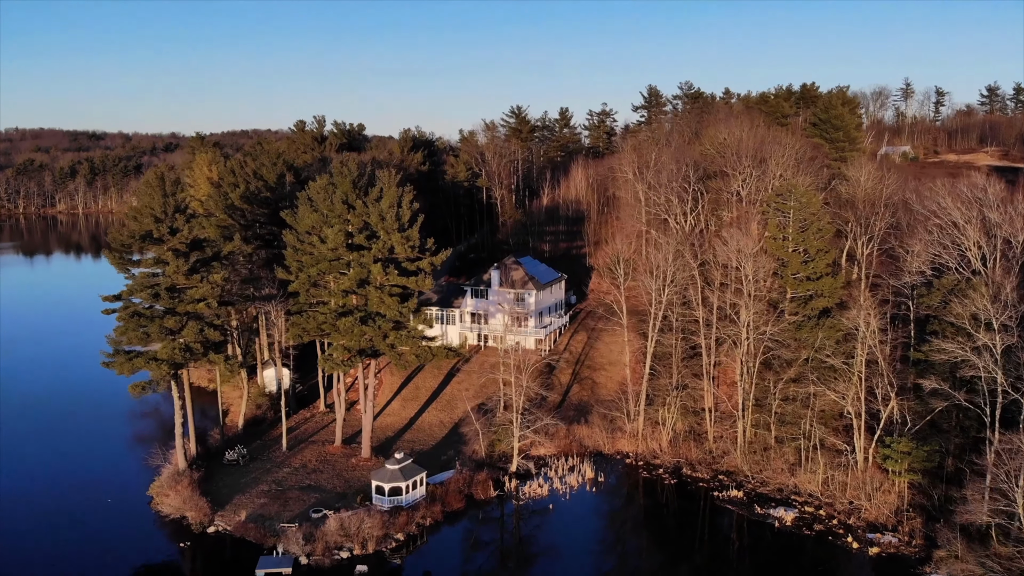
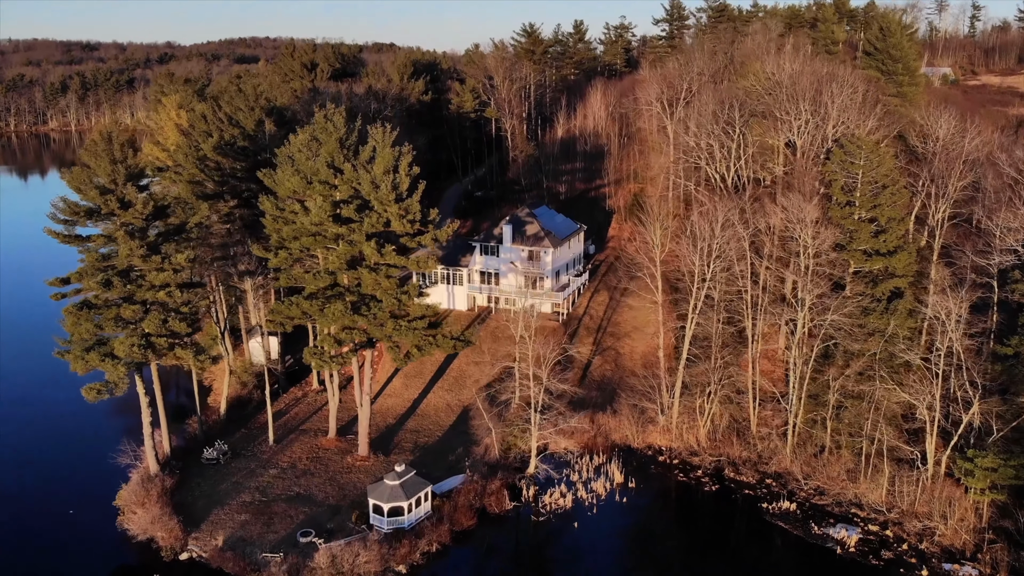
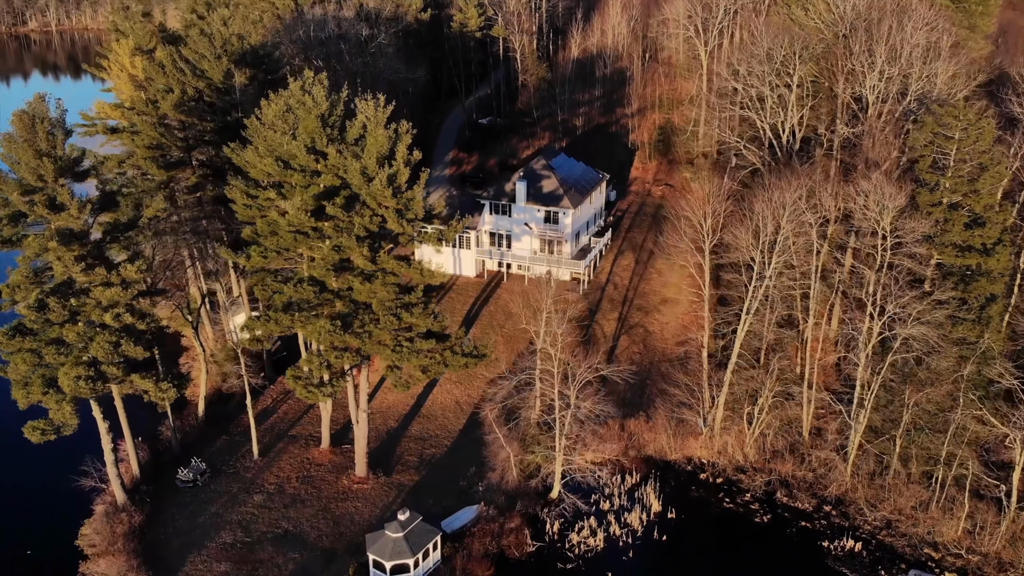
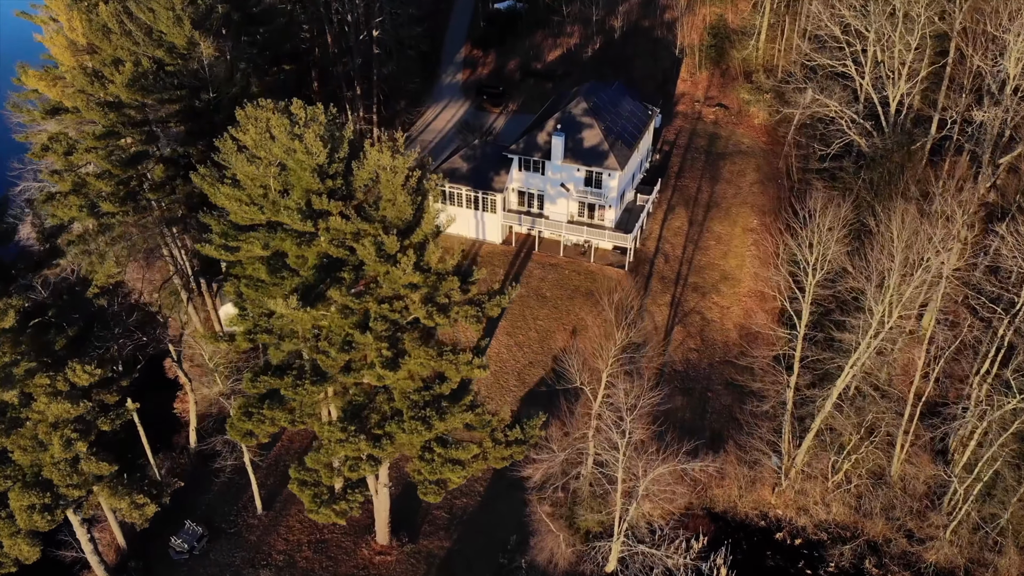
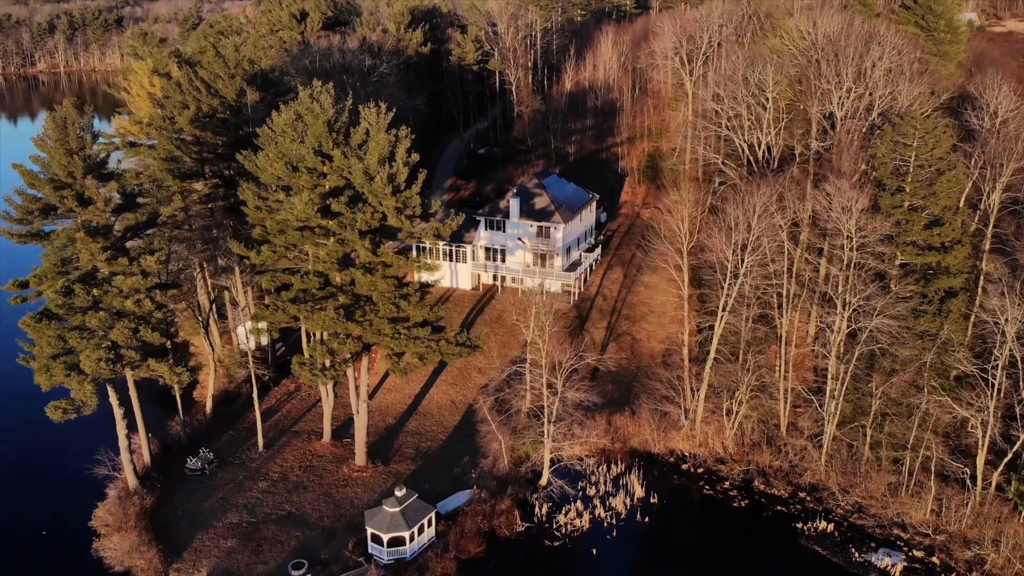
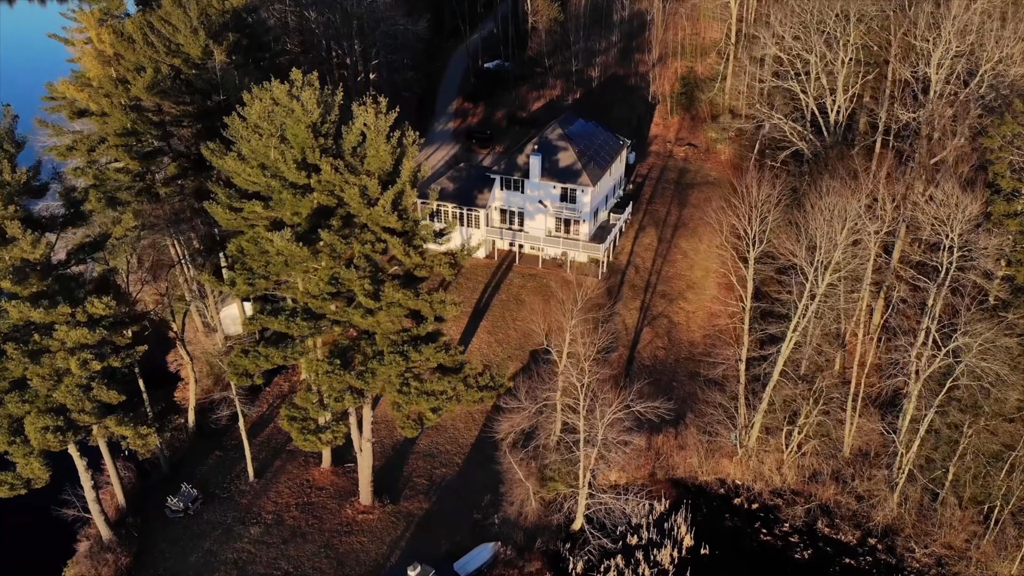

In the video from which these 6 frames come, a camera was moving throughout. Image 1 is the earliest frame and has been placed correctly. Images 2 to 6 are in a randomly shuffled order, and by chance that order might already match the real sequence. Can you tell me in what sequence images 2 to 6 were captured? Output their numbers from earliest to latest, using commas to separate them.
2, 5, 3, 6, 4
